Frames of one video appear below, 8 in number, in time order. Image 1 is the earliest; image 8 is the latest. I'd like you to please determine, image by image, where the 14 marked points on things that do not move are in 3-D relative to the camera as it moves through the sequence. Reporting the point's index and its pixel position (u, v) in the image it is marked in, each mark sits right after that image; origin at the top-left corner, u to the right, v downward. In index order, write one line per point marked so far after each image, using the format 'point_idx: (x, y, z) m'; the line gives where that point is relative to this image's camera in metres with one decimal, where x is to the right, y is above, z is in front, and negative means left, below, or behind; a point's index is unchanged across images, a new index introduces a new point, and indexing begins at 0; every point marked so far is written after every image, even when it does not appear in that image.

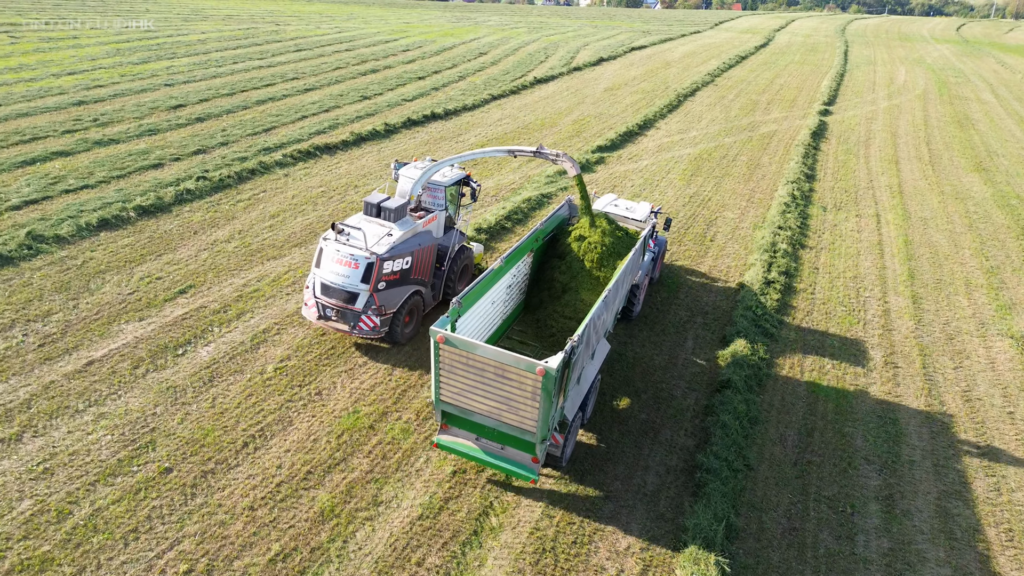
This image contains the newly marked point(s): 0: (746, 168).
0: (+5.5, +2.7, +17.5) m
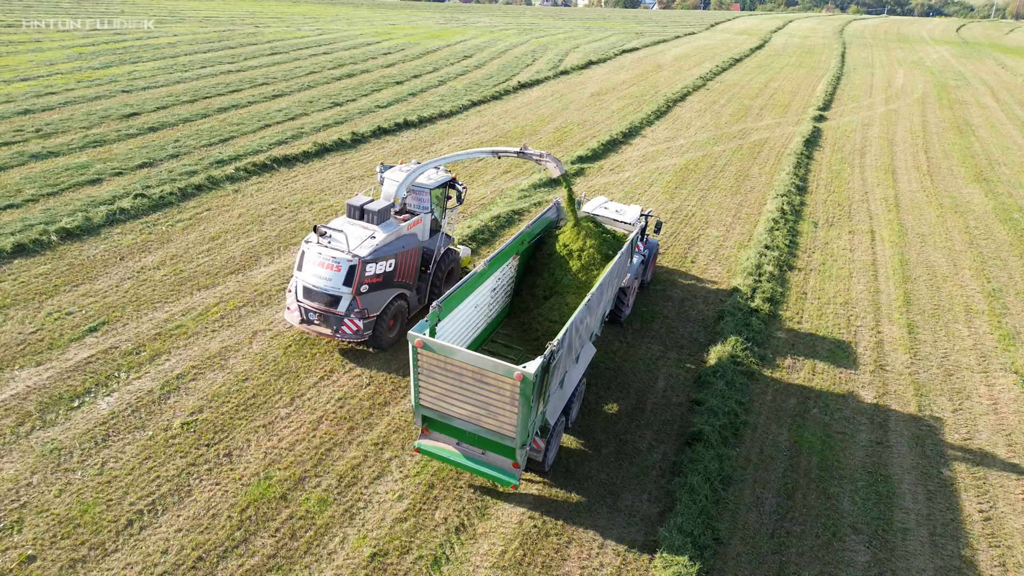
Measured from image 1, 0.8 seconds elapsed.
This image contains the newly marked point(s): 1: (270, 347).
0: (+5.0, +2.3, +16.6) m
1: (-2.6, -0.6, +8.1) m
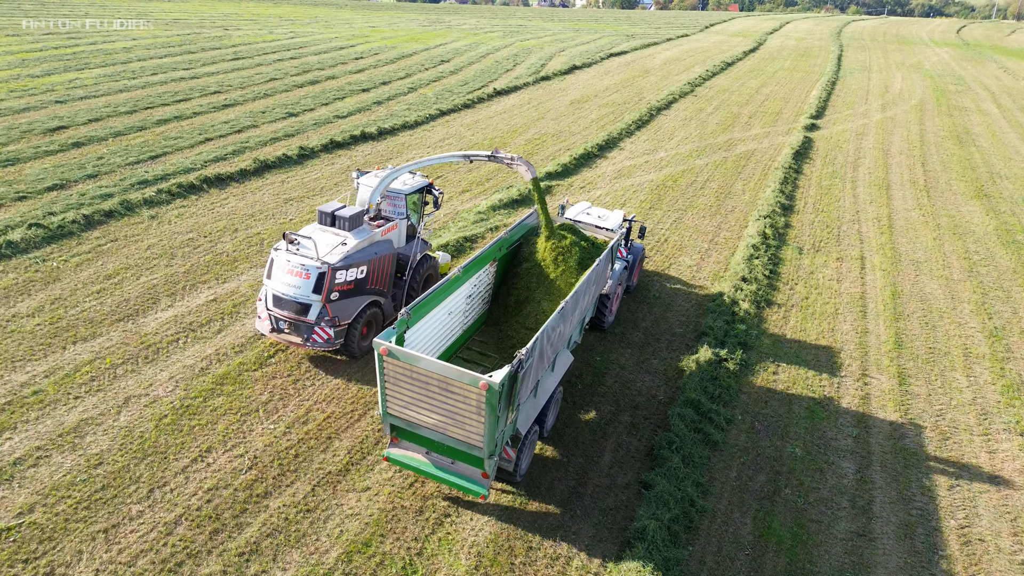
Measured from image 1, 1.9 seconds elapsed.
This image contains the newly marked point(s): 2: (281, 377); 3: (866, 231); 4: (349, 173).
0: (+4.2, +1.8, +15.4) m
1: (-3.4, -1.2, +6.8) m
2: (-2.4, -0.9, +7.7) m
3: (+6.9, +1.1, +14.5) m
4: (-3.1, +2.2, +14.2) m
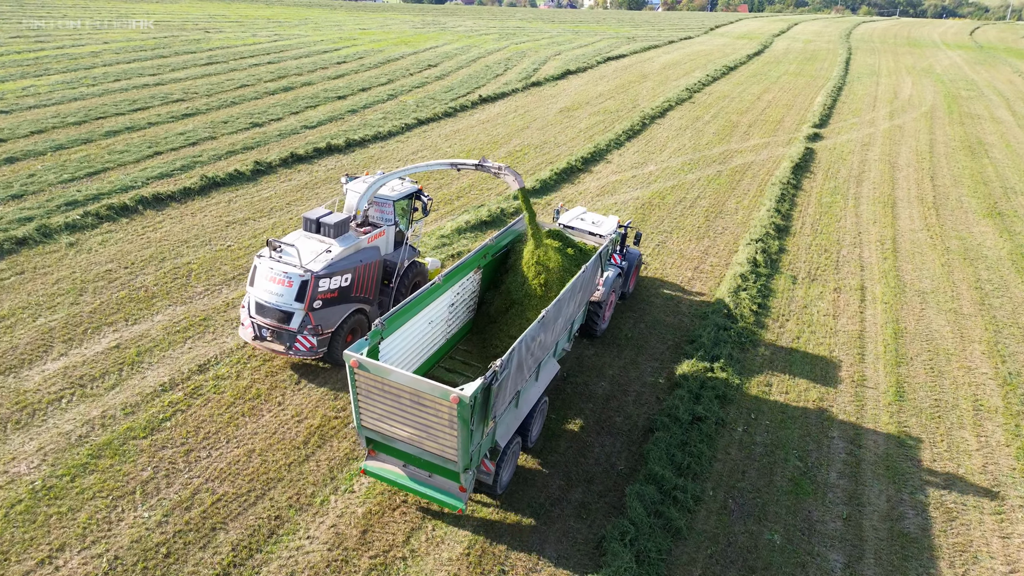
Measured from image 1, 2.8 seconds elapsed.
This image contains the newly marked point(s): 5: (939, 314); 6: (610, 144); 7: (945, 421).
0: (+3.6, +1.3, +14.2) m
1: (-4.1, -1.7, +5.7) m
2: (-3.0, -1.4, +6.6) m
3: (+6.4, +0.5, +13.3) m
4: (-3.7, +1.7, +13.2) m
5: (+6.6, -0.4, +11.3) m
6: (+2.5, +3.6, +18.6) m
7: (+5.1, -1.6, +8.6) m
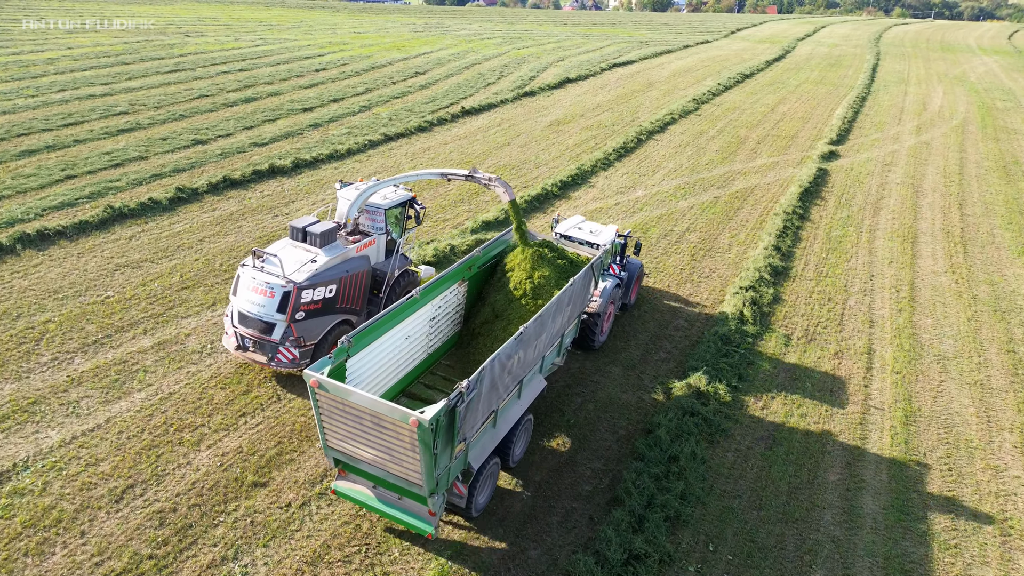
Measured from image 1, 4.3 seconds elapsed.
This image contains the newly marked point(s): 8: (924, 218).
0: (+2.9, +0.4, +12.4) m
1: (-5.1, -2.4, +4.1) m
2: (-4.0, -2.1, +4.9) m
3: (+5.6, -0.3, +11.4) m
4: (-4.4, +1.0, +11.5) m
5: (+5.7, -1.3, +9.4) m
6: (+1.9, +2.8, +16.8) m
7: (+4.1, -2.4, +6.7) m
8: (+8.8, +1.5, +15.8) m
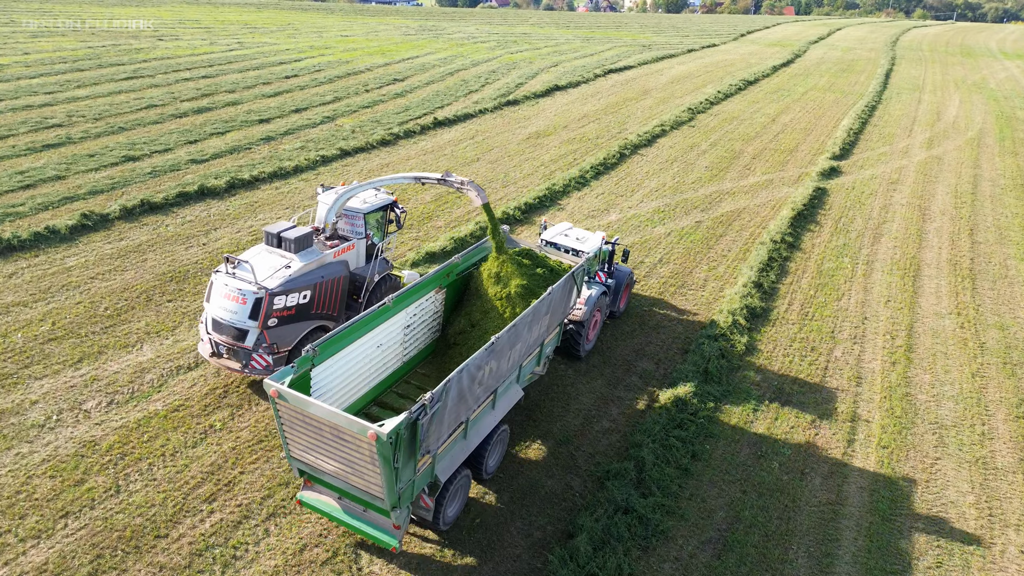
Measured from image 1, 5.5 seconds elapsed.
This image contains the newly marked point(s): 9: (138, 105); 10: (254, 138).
0: (+2.1, -0.2, +10.9) m
1: (-6.1, -3.0, +2.9) m
2: (-5.1, -2.7, +3.7) m
3: (+4.8, -1.0, +9.9) m
4: (-5.3, +0.5, +10.3) m
5: (+4.8, -1.9, +7.9) m
6: (+1.2, +2.2, +15.4) m
7: (+3.1, -3.0, +5.3) m
8: (+8.1, +0.8, +14.3) m
9: (-8.6, +4.2, +17.0) m
10: (-5.5, +3.2, +15.9) m
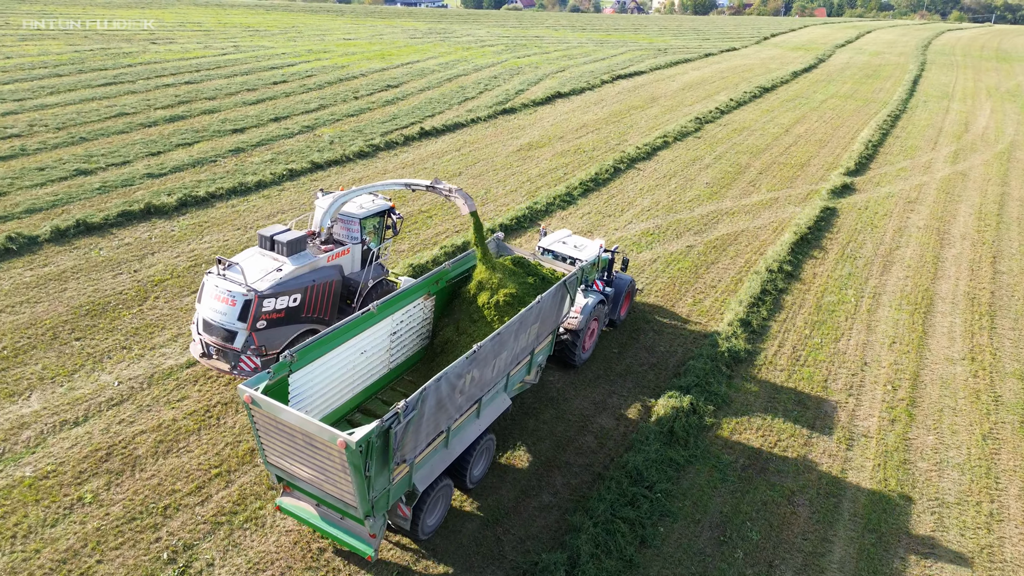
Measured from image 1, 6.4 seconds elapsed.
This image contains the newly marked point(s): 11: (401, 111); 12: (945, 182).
0: (+1.5, -0.7, +9.9) m
1: (-7.0, -3.3, +2.1) m
2: (-5.9, -3.1, +2.8) m
3: (+4.2, -1.5, +8.7) m
4: (-5.8, 0.0, +9.4) m
5: (+4.1, -2.5, +6.7) m
6: (+0.8, +1.7, +14.3) m
7: (+2.3, -3.6, +4.1) m
8: (+7.6, +0.2, +13.0) m
9: (-8.9, +3.8, +16.2) m
10: (-5.9, +2.8, +15.1) m
11: (-2.9, +4.7, +19.6) m
12: (+11.0, +2.7, +18.7) m
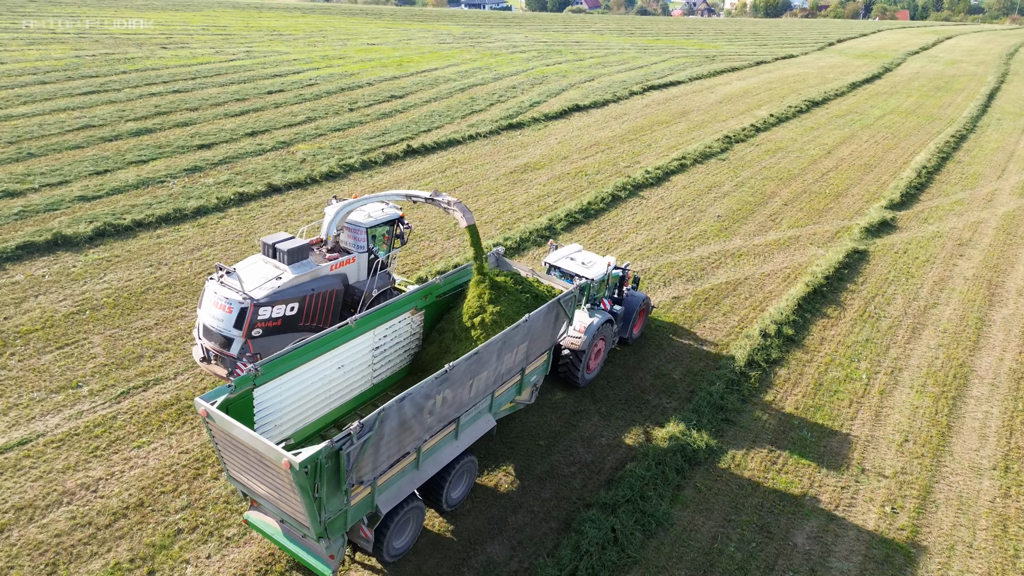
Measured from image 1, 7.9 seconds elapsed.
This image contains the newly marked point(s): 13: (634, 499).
0: (+0.5, -1.6, +8.1) m
1: (-8.7, -3.8, +1.1) m
2: (-7.5, -3.6, +1.7) m
3: (+3.0, -2.5, +6.8) m
4: (-6.8, -0.5, +8.3) m
5: (+2.8, -3.4, +4.8) m
6: (+0.3, +0.9, +12.6) m
7: (+0.7, -4.4, +2.3) m
8: (+6.9, -0.9, +10.7) m
9: (-9.1, +3.4, +15.3) m
10: (-6.3, +2.3, +13.9) m
11: (-2.9, +4.0, +18.2) m
12: (+10.8, +1.5, +16.2) m
13: (+1.3, -2.0, +7.2) m
